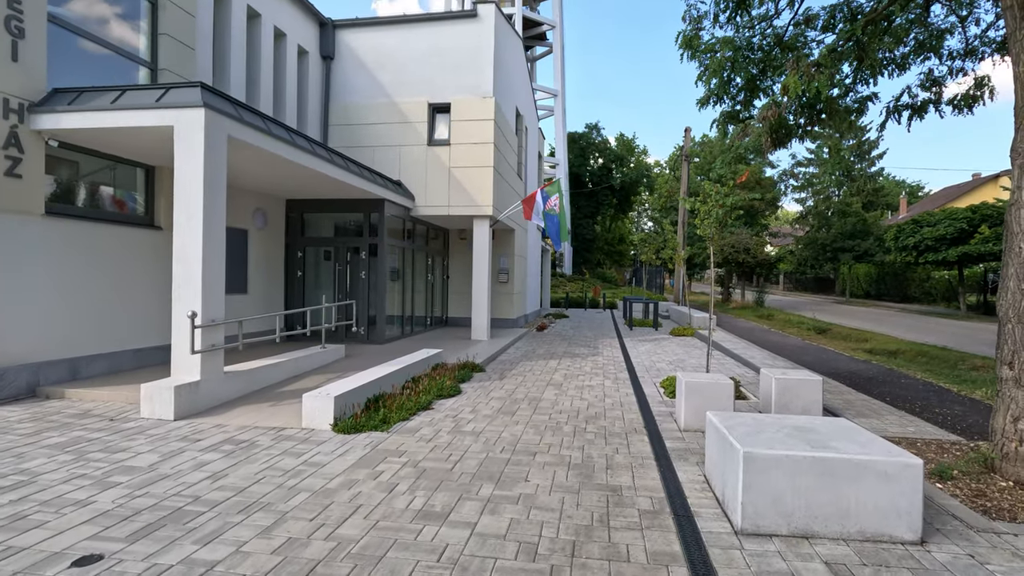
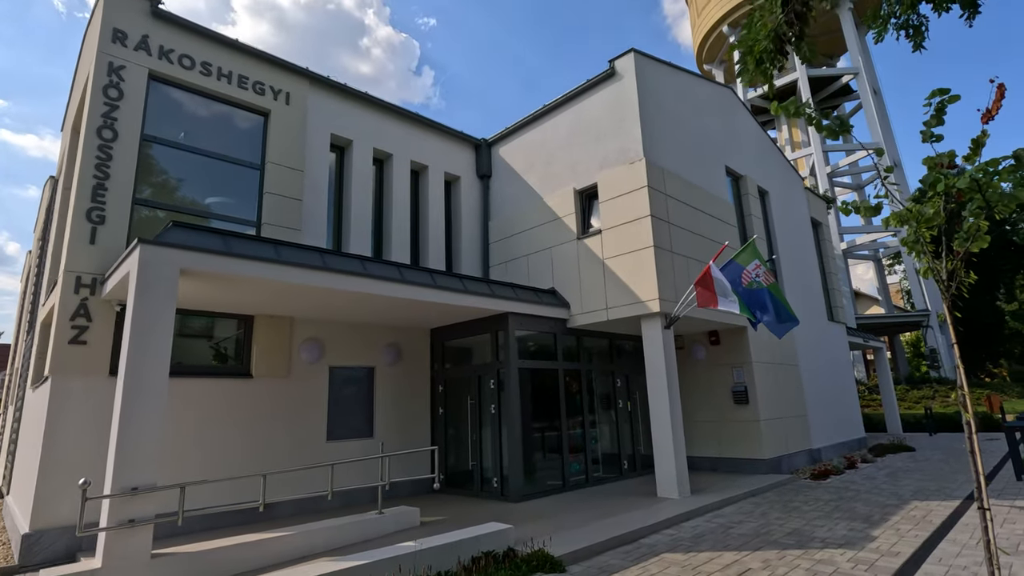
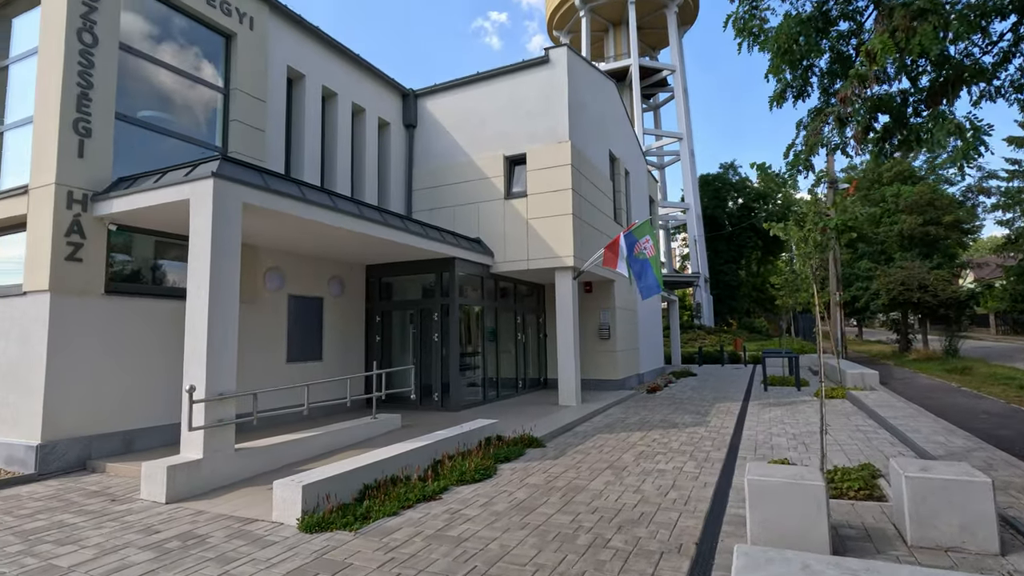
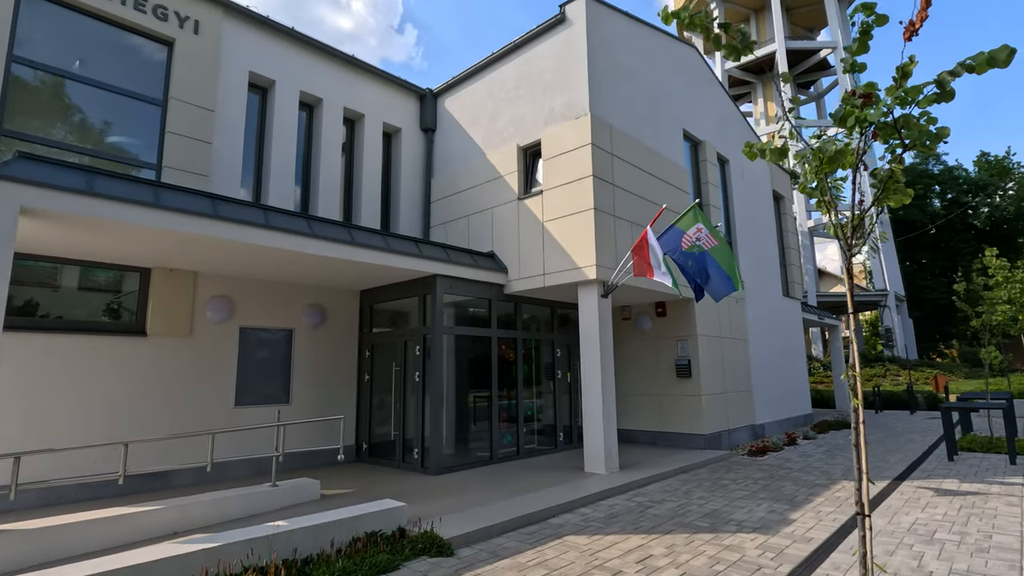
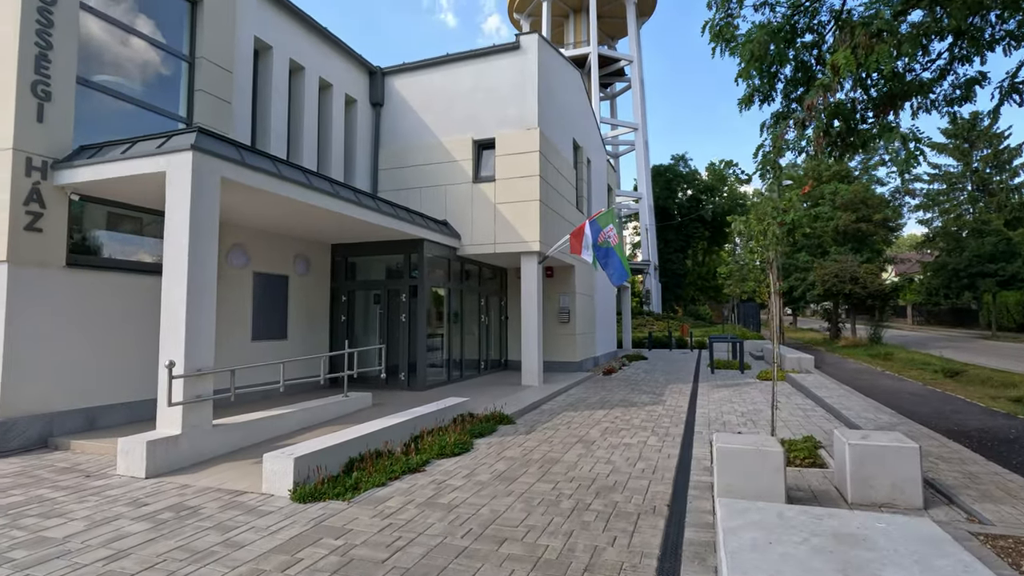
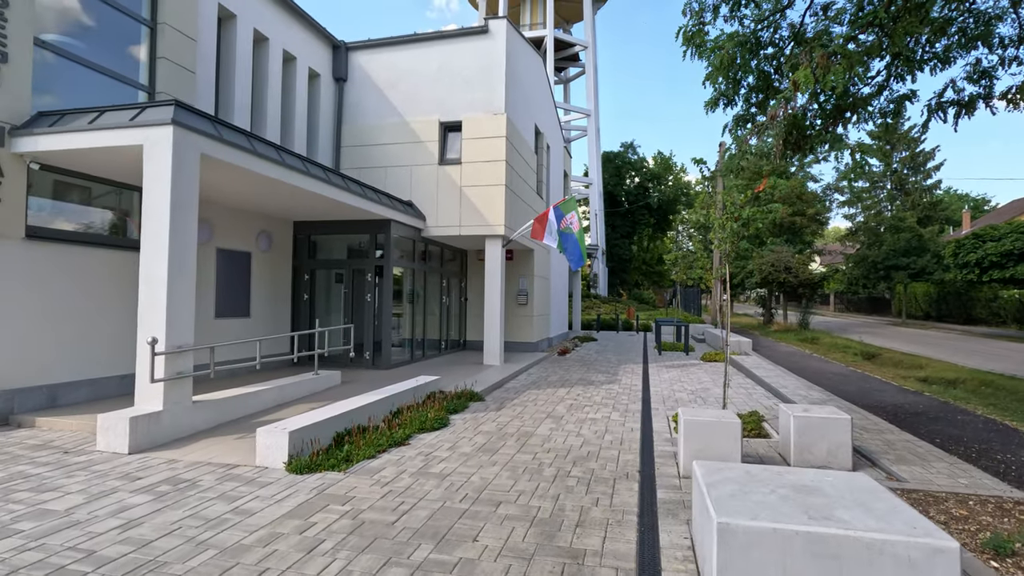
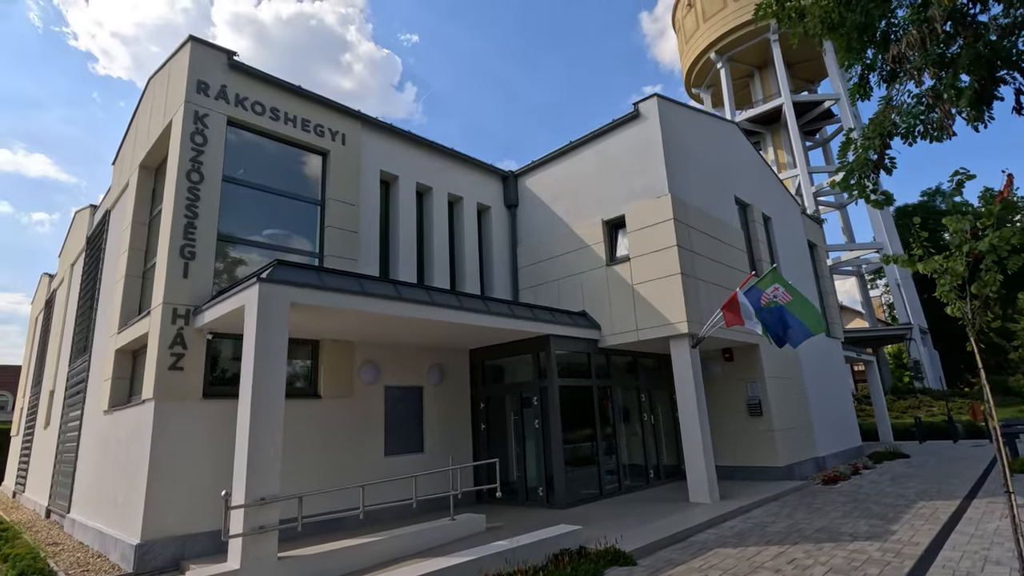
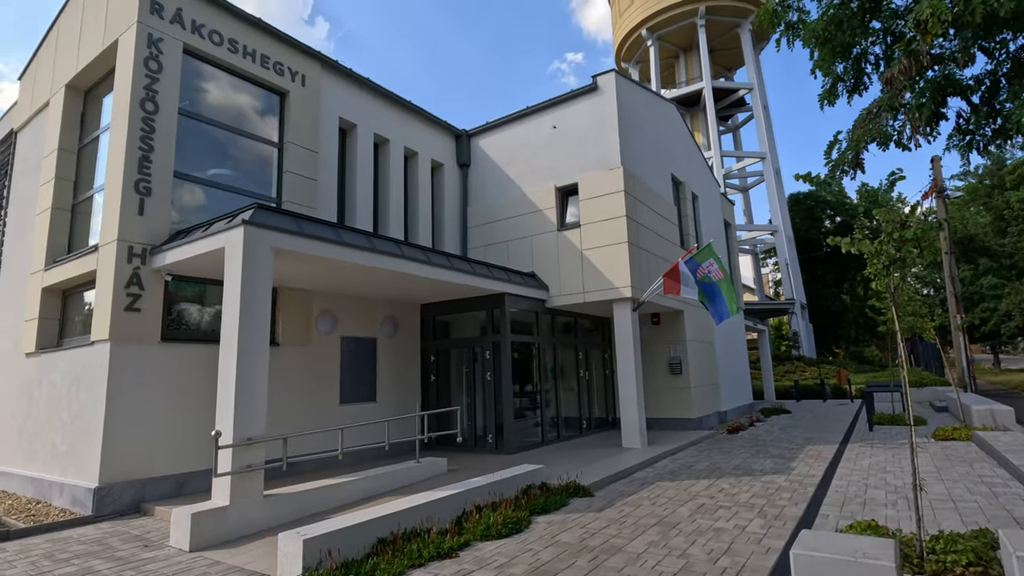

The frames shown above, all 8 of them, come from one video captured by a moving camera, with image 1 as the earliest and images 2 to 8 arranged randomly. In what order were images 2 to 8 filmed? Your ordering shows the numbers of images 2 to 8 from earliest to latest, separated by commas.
6, 5, 3, 8, 7, 2, 4
